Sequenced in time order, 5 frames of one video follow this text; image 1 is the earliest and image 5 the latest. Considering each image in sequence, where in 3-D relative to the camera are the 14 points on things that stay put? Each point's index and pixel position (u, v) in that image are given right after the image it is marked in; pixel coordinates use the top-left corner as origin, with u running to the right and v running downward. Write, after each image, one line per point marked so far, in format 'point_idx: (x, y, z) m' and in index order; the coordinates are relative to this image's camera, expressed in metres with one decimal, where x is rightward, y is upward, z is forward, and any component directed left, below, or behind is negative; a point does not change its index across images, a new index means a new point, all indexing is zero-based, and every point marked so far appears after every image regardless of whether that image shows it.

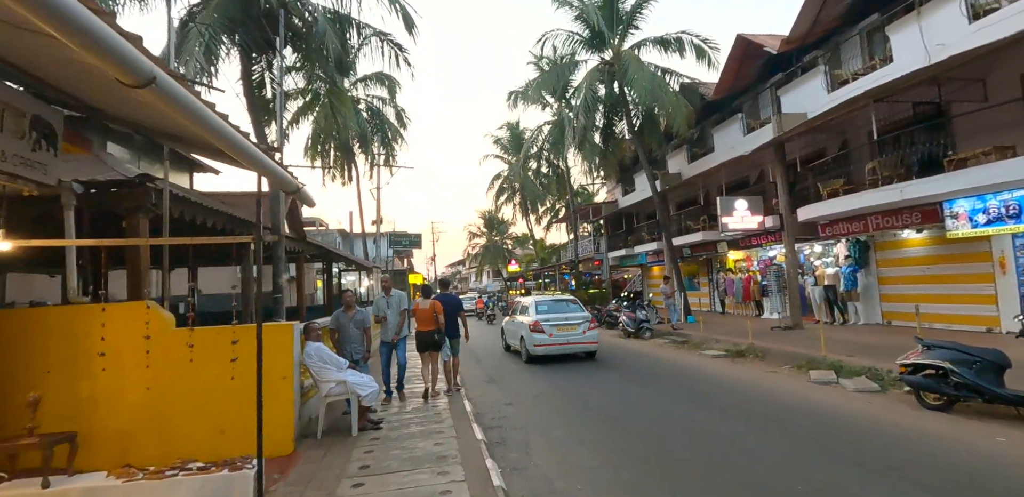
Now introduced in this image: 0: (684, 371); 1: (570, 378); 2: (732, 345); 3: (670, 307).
0: (+3.7, -2.6, +11.5) m
1: (+1.2, -2.7, +11.4) m
2: (+5.4, -2.3, +13.1) m
3: (+5.1, -1.9, +17.2) m
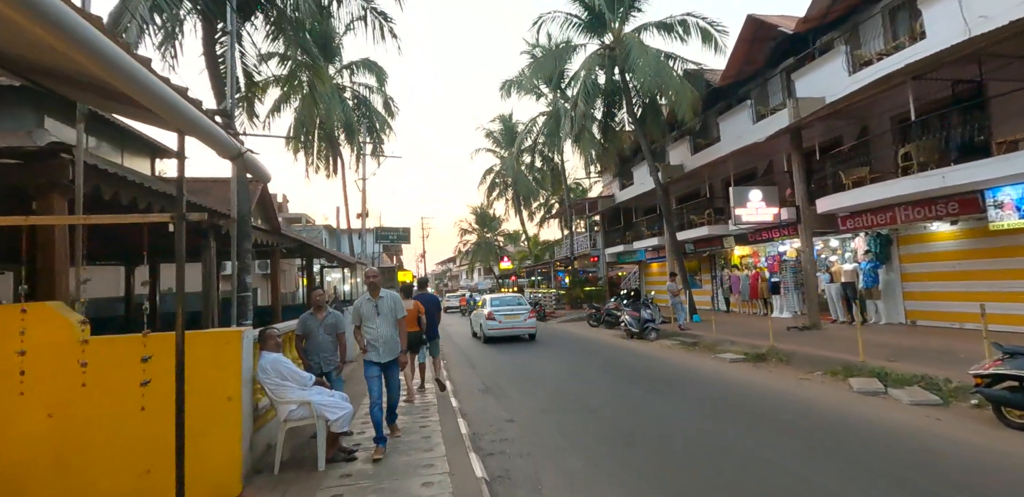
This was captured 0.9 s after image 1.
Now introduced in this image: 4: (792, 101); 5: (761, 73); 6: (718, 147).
0: (+3.6, -2.4, +10.4) m
1: (+1.2, -2.5, +10.2) m
2: (+5.3, -2.2, +11.9) m
3: (+4.9, -1.7, +16.1) m
4: (+7.6, +4.0, +14.6) m
5: (+8.6, +6.0, +18.6) m
6: (+7.5, +3.7, +19.8) m
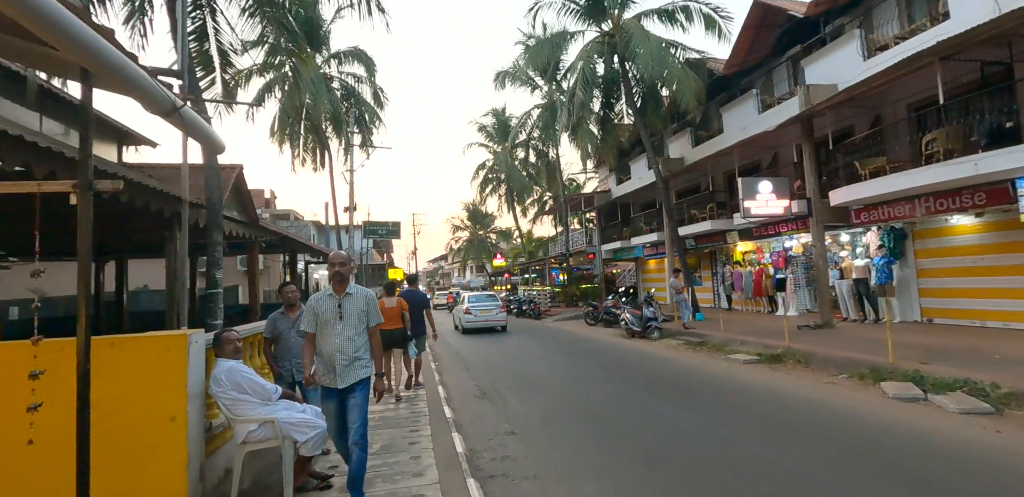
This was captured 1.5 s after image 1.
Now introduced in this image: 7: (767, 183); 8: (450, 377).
0: (+3.6, -2.3, +9.6) m
1: (+1.2, -2.4, +9.4) m
2: (+5.2, -2.1, +11.2) m
3: (+4.8, -1.5, +15.3) m
4: (+7.5, +4.1, +13.9) m
5: (+8.5, +6.2, +17.9) m
6: (+7.4, +3.9, +19.0) m
7: (+6.3, +1.6, +13.4) m
8: (-1.2, -2.5, +10.4) m
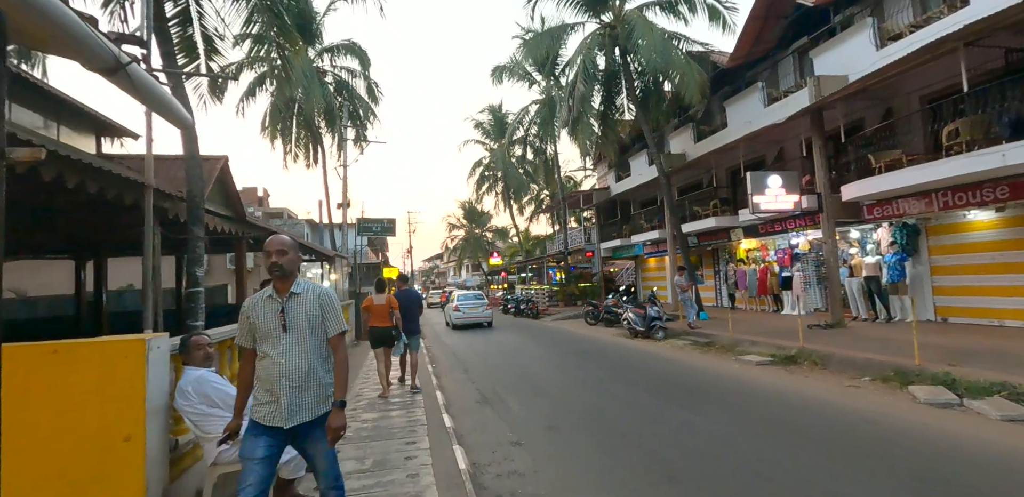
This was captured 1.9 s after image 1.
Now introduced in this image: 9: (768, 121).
0: (+3.6, -2.2, +9.1) m
1: (+1.2, -2.3, +8.9) m
2: (+5.3, -2.0, +10.7) m
3: (+4.8, -1.5, +14.9) m
4: (+7.5, +4.2, +13.5) m
5: (+8.4, +6.3, +17.4) m
6: (+7.3, +4.0, +18.6) m
7: (+6.3, +1.7, +12.9) m
8: (-1.2, -2.4, +9.9) m
9: (+7.7, +3.9, +16.2) m
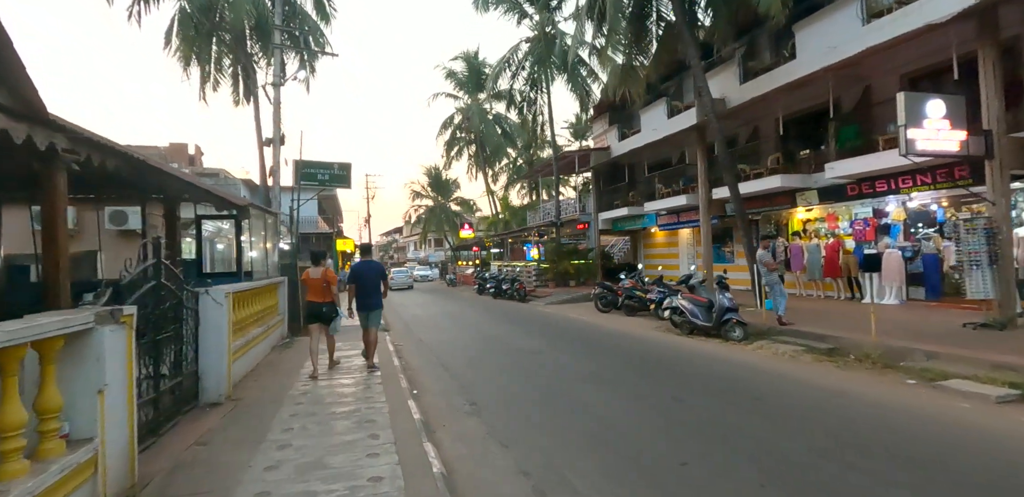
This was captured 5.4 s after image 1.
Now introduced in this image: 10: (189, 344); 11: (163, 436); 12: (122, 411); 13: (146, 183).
0: (+4.3, -1.7, +4.8) m
1: (+1.8, -1.8, +4.4) m
2: (+5.8, -1.4, +6.5) m
3: (+5.0, -0.7, +10.5) m
4: (+7.9, +4.8, +9.1) m
5: (+8.6, +7.0, +13.0) m
6: (+7.3, +4.8, +14.2) m
7: (+6.7, +2.3, +8.6) m
8: (-0.6, -1.8, +5.2) m
9: (+7.9, +4.6, +11.9) m
10: (-3.1, -0.9, +5.3) m
11: (-2.9, -1.6, +4.5) m
12: (-2.4, -1.0, +3.3) m
13: (-5.3, +1.0, +7.9) m
